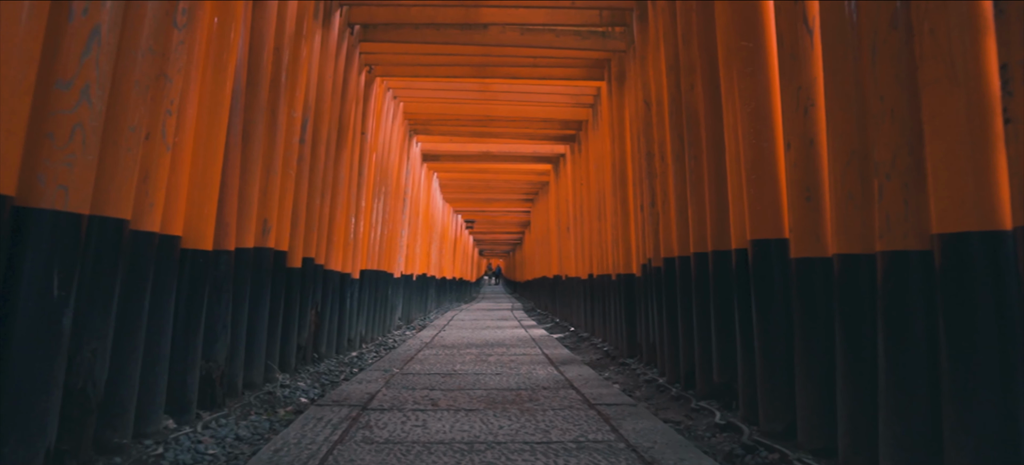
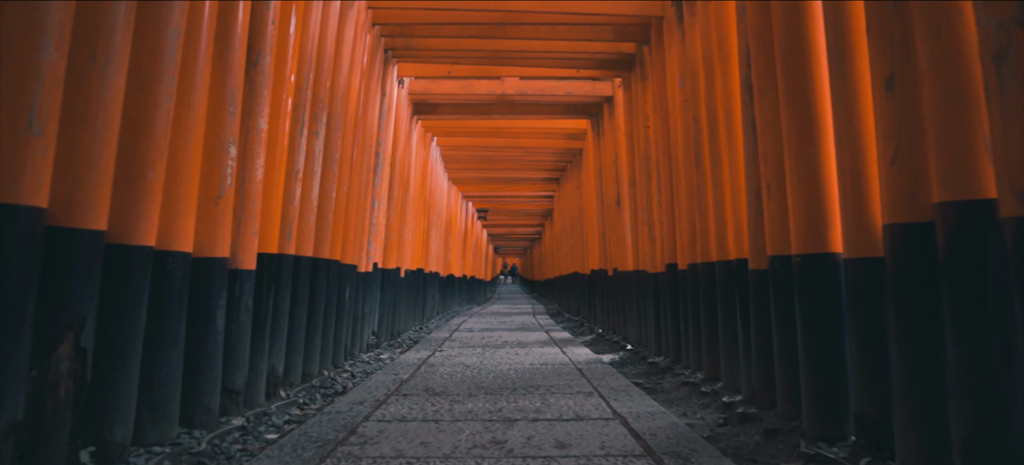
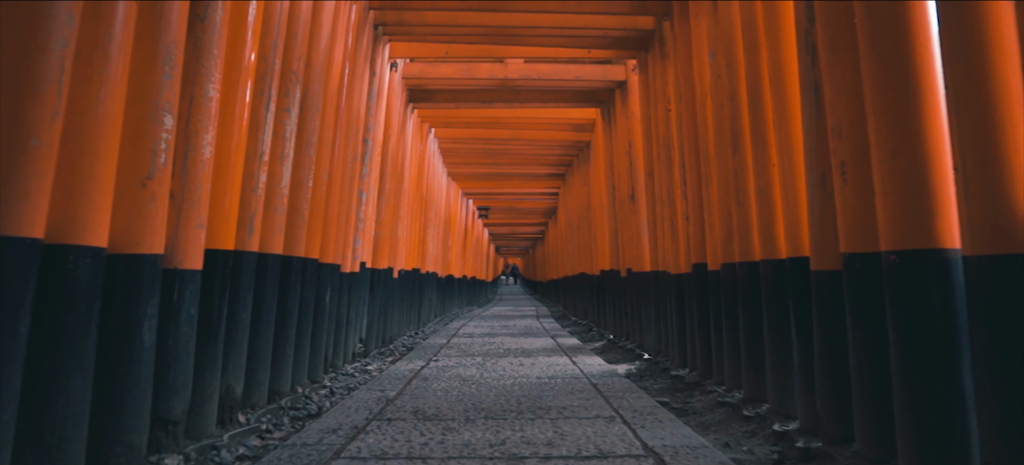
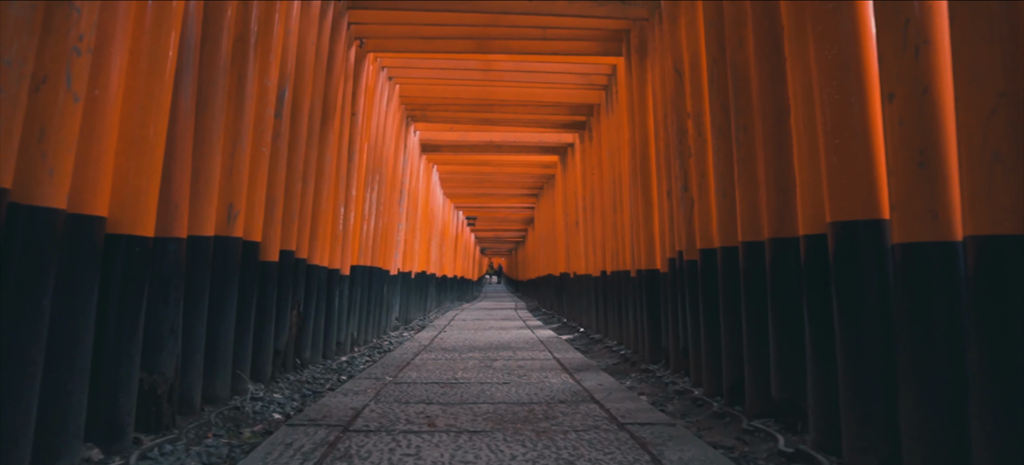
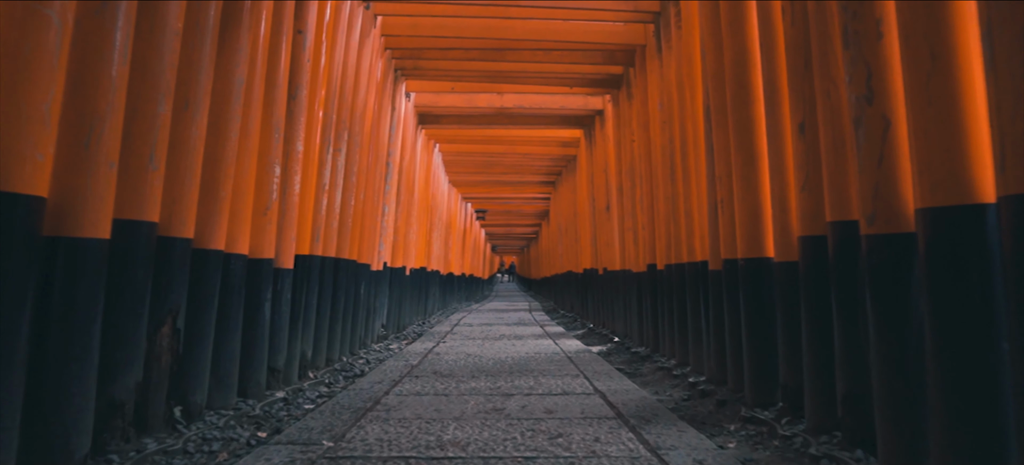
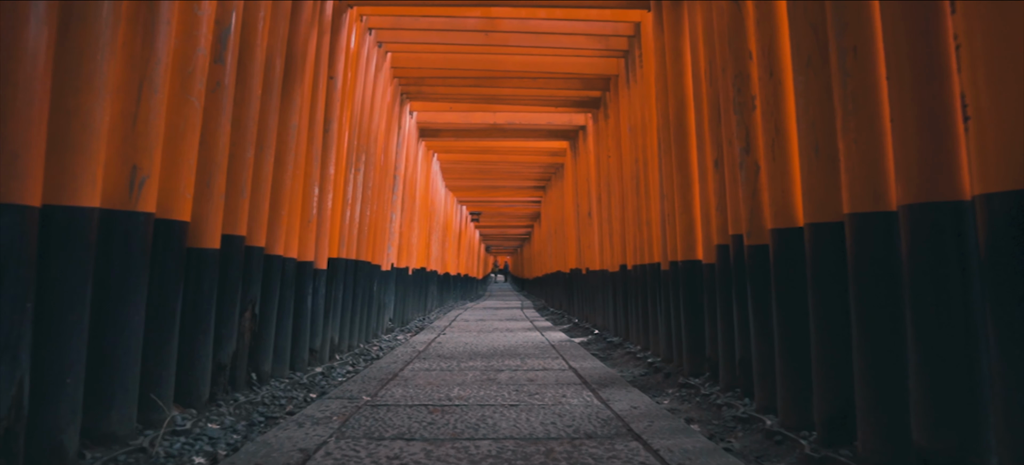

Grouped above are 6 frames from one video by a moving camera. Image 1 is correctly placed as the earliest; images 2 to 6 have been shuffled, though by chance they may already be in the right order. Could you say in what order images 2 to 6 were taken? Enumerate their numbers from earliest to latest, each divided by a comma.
4, 6, 5, 2, 3
